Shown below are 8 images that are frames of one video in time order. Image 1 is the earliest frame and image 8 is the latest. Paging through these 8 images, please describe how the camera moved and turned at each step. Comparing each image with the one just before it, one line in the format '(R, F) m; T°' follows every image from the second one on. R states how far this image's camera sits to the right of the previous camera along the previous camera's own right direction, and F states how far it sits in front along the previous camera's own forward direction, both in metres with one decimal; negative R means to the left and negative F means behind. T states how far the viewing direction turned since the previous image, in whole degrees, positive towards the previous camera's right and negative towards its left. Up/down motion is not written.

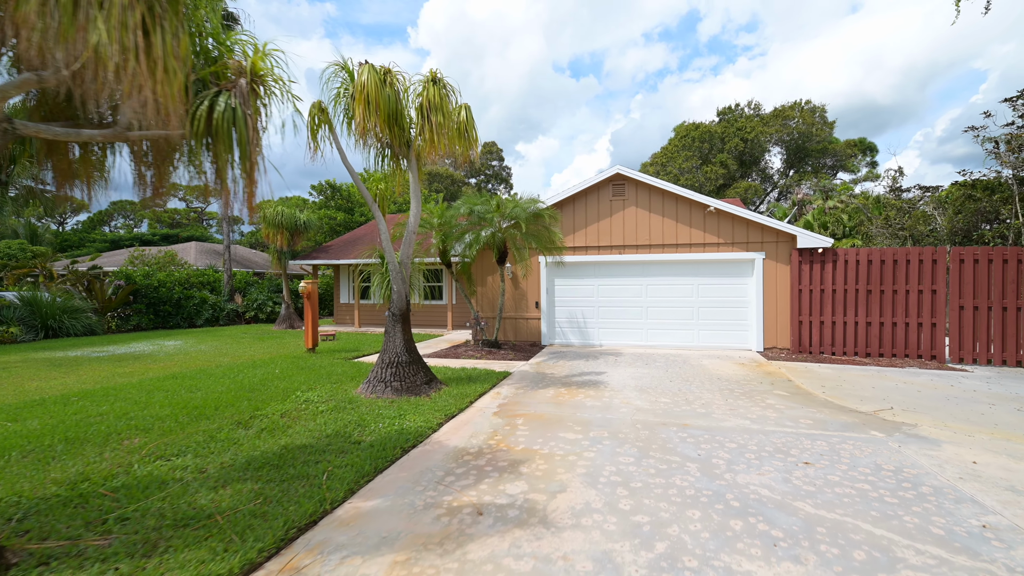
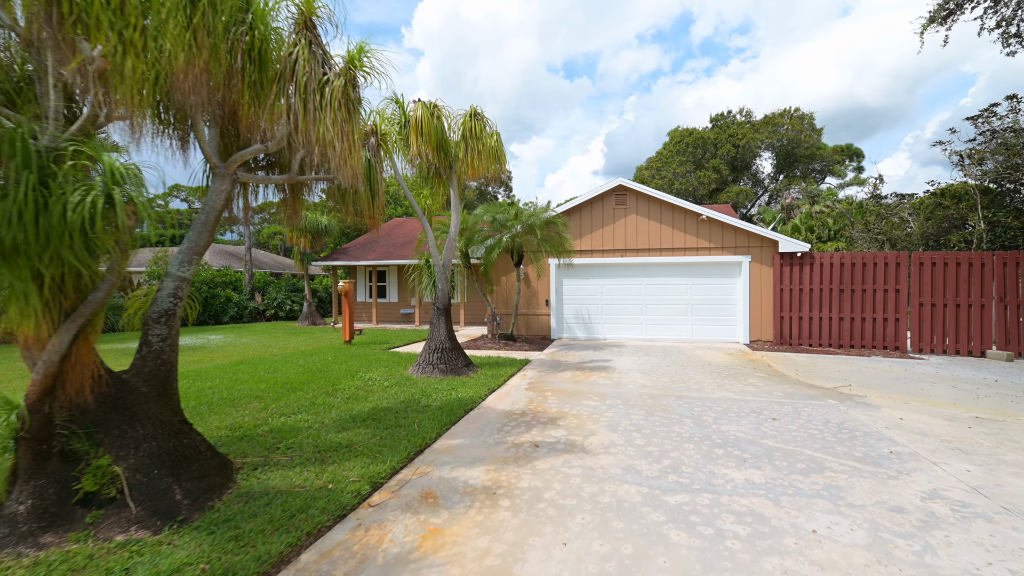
(-0.5, -1.2) m; +1°
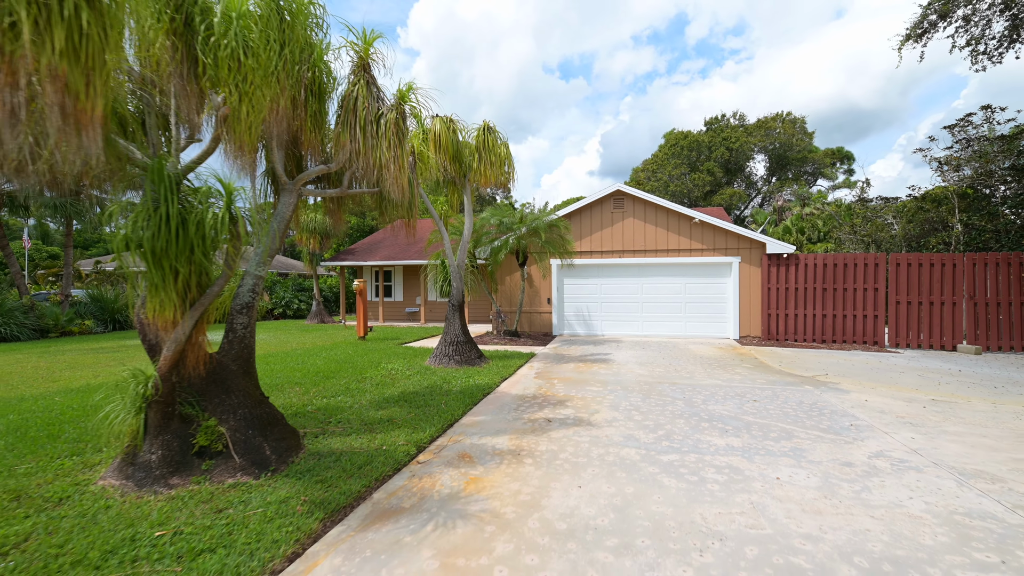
(-0.2, -0.7) m; 0°
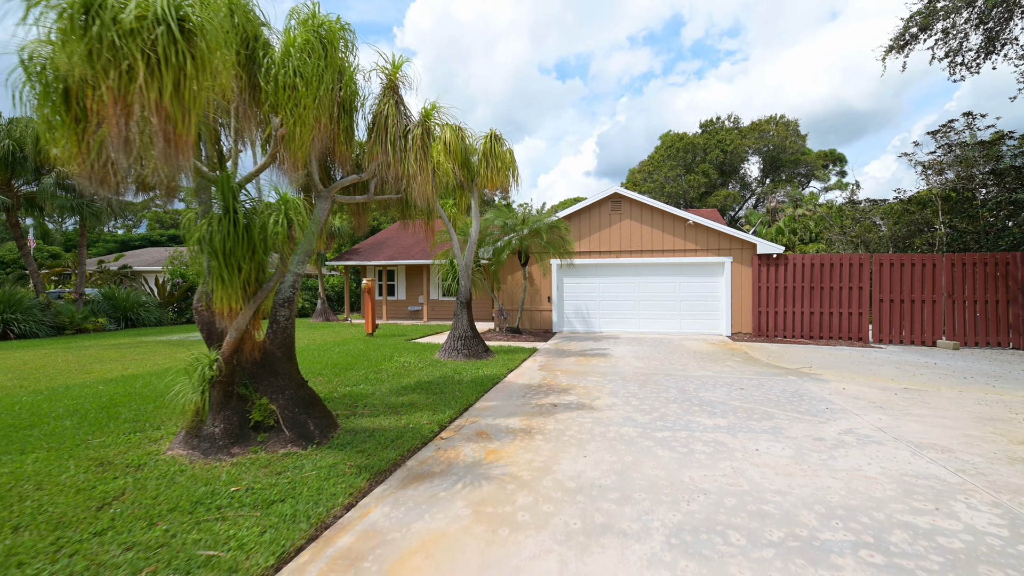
(-0.1, -0.5) m; 0°
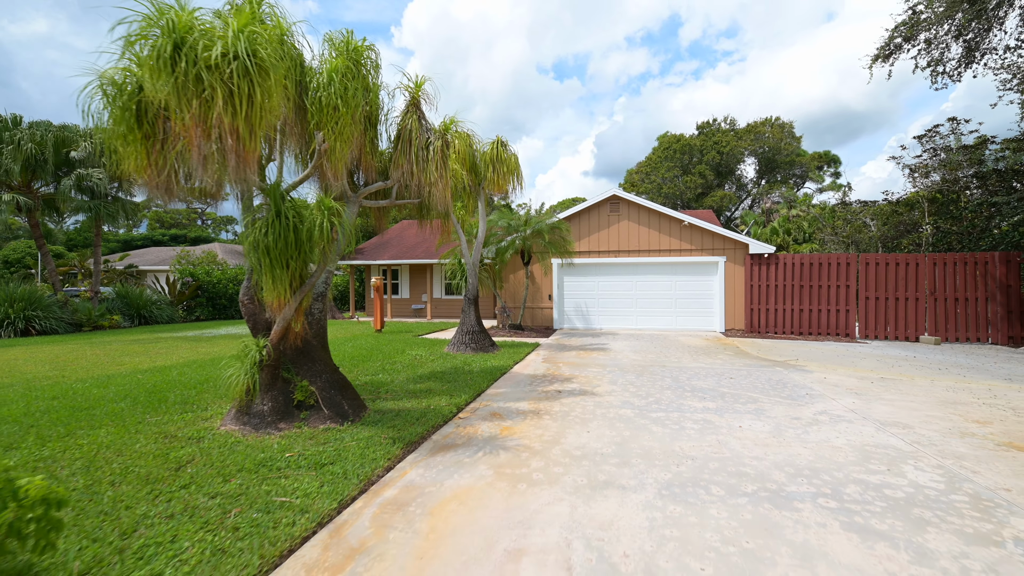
(-0.1, -0.5) m; 0°
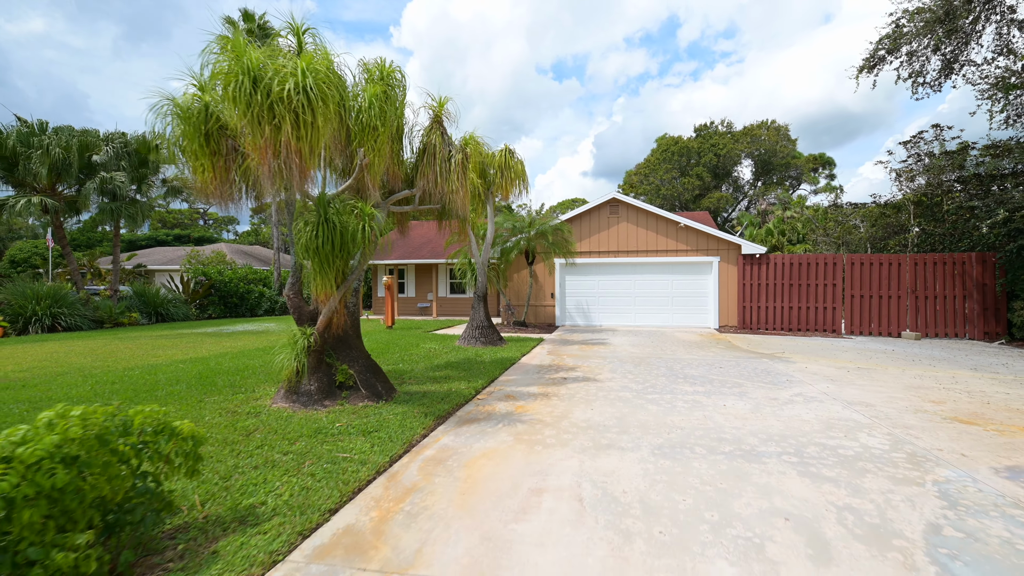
(-0.2, -0.6) m; 0°
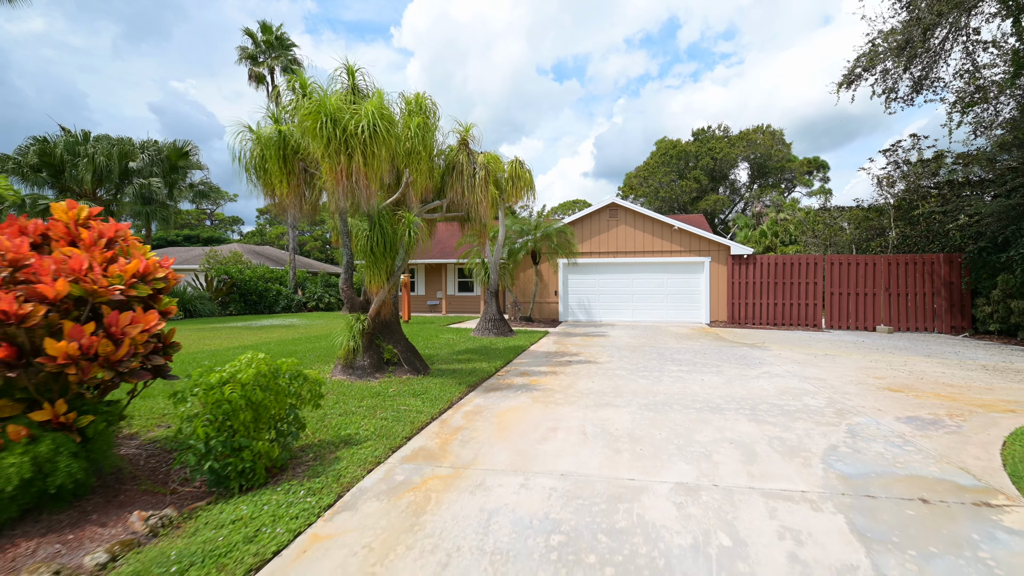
(-0.2, -1.1) m; 0°
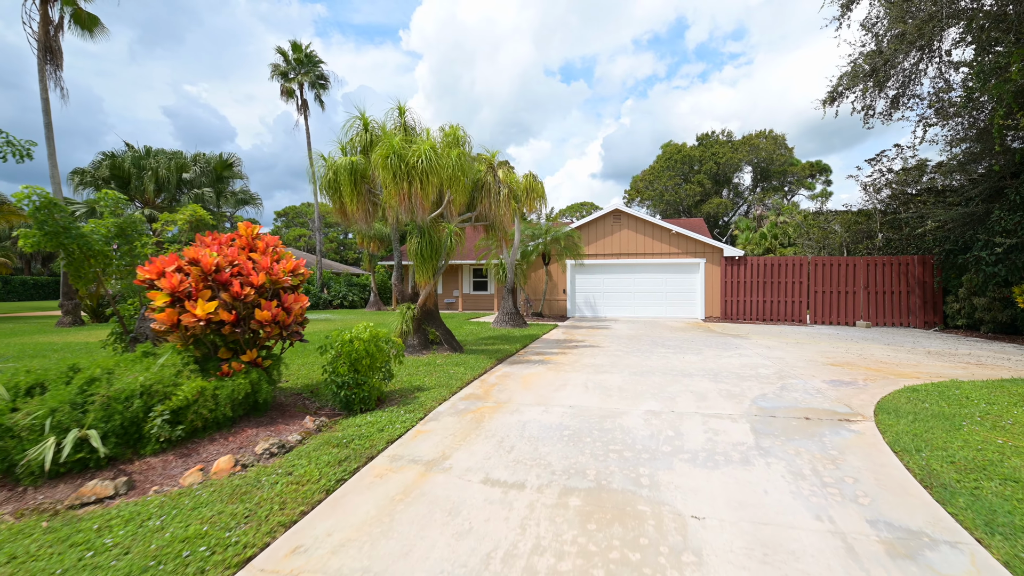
(-0.2, -1.5) m; -1°
